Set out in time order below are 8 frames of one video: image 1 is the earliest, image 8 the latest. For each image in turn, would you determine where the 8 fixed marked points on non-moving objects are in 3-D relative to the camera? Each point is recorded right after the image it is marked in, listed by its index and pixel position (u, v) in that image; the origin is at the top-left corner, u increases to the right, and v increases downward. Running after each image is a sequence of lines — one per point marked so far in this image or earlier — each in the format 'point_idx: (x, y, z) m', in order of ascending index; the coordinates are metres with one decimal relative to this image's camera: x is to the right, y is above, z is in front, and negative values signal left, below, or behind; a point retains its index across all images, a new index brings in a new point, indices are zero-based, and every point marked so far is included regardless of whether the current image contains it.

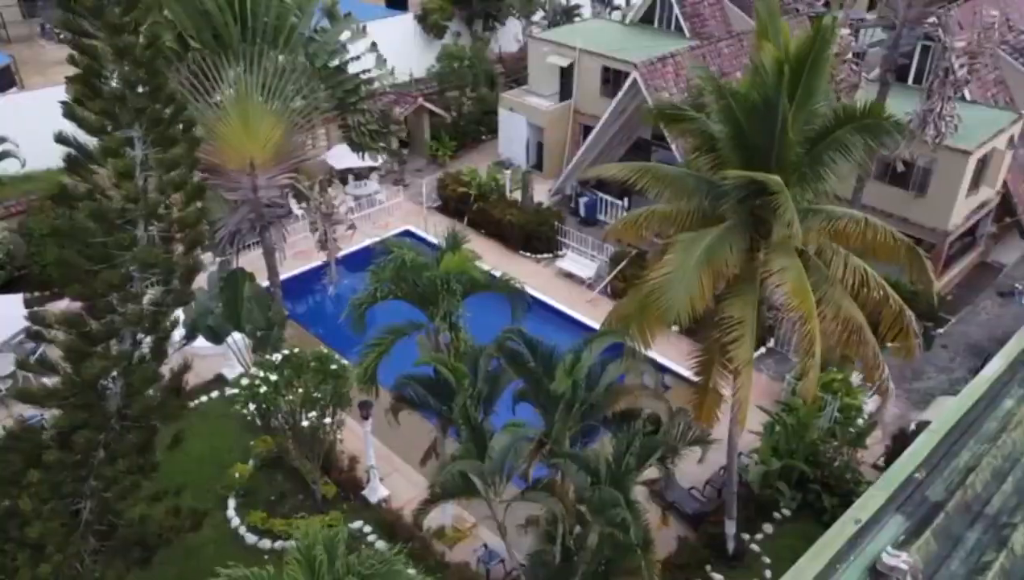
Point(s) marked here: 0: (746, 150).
0: (+2.3, +1.4, +8.5) m
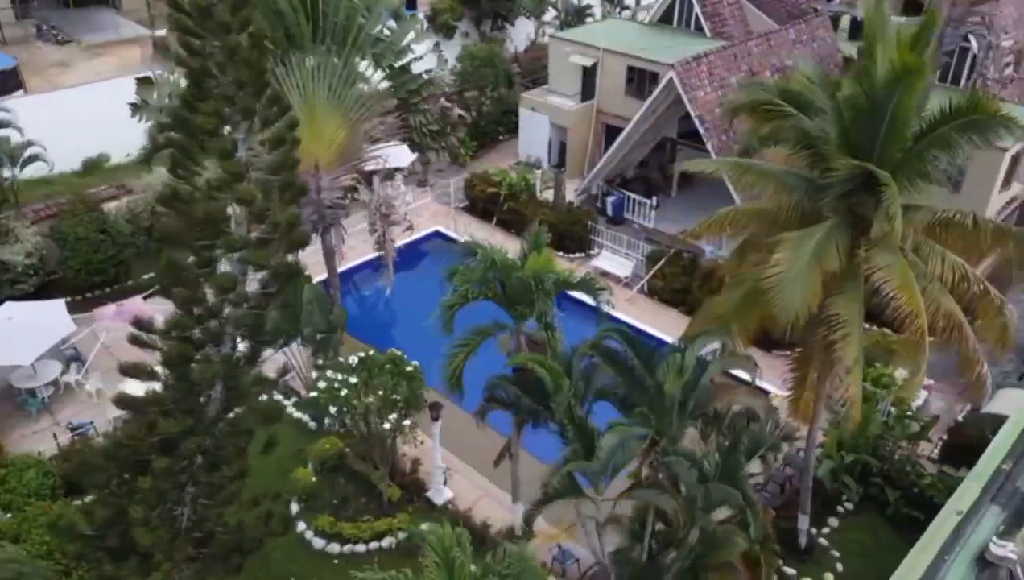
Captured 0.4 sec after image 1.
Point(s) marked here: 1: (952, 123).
0: (+3.4, +1.5, +8.6) m
1: (+4.1, +1.7, +8.1) m
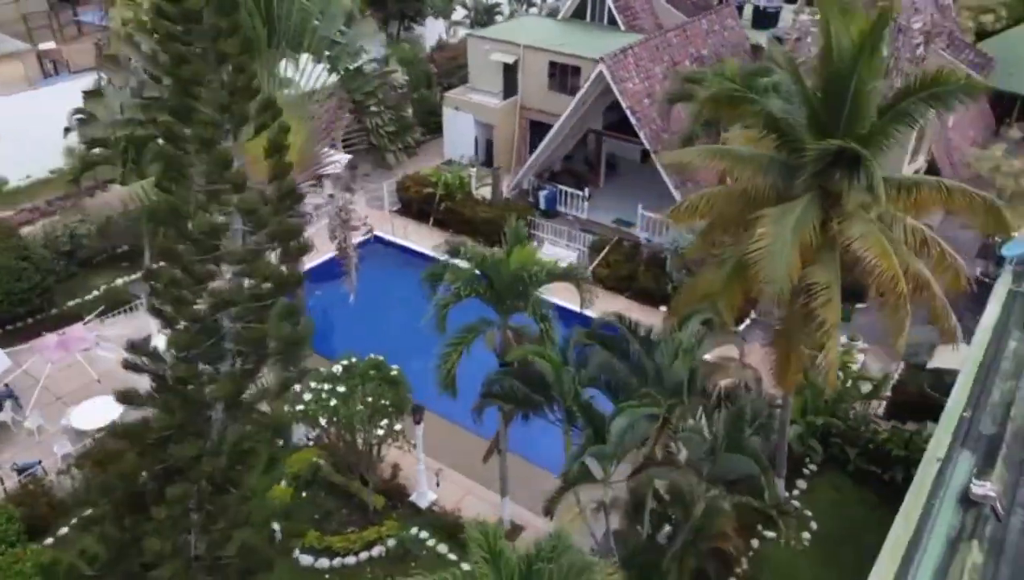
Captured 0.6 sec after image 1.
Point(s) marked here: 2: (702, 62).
0: (+3.3, +1.8, +9.2) m
1: (+4.0, +2.0, +8.7) m
2: (+4.3, +5.2, +19.5) m
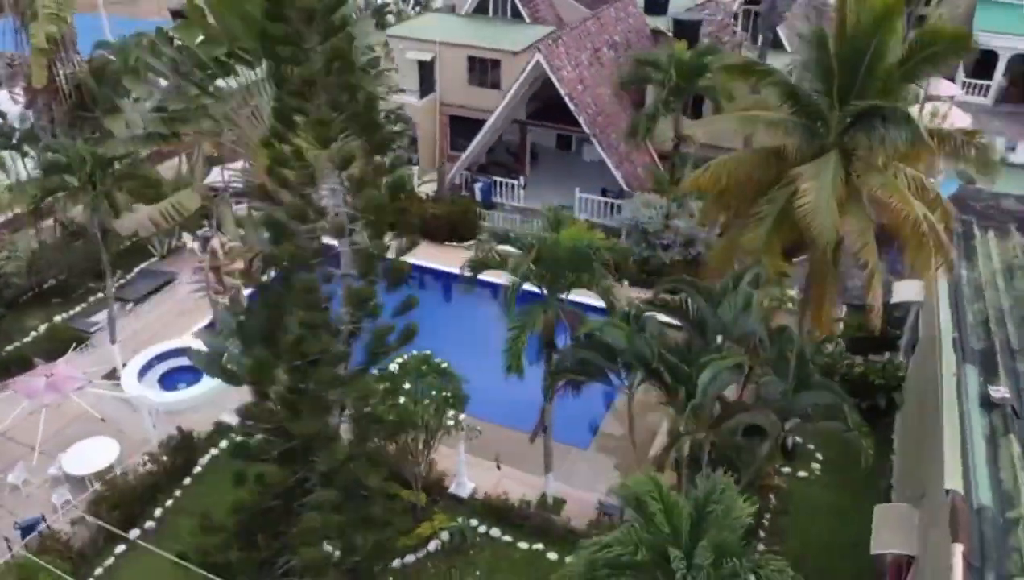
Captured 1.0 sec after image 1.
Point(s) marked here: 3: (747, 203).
0: (+3.9, +2.4, +10.2) m
1: (+4.7, +2.7, +9.9) m
2: (+2.5, +5.9, +20.5) m
3: (+3.1, +1.1, +11.2) m
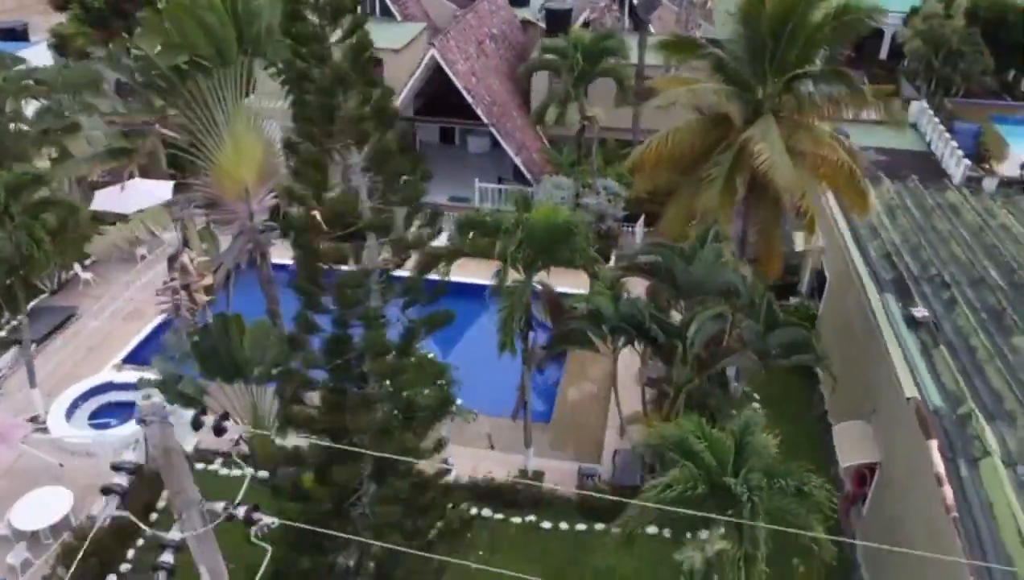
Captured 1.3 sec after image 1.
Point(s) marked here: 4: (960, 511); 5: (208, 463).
0: (+3.4, +3.1, +11.4) m
1: (+4.2, +3.5, +11.2) m
2: (-0.4, +6.2, +21.1) m
3: (+2.5, +1.7, +12.1) m
4: (+4.7, -2.3, +9.0) m
5: (-4.8, -2.8, +13.5) m
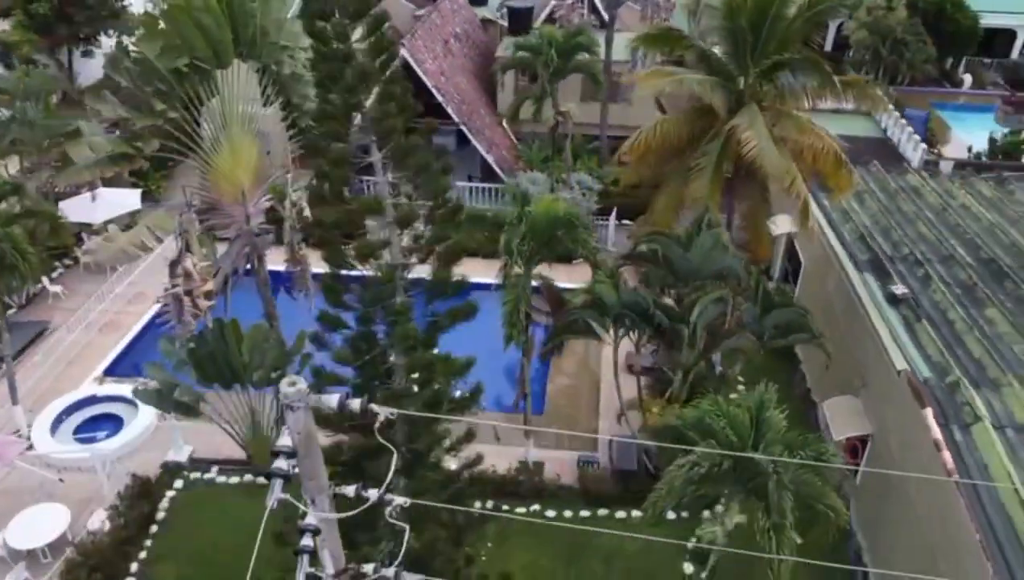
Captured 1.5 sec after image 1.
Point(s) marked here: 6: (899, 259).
0: (+3.3, +3.3, +11.8) m
1: (+4.0, +3.8, +11.7) m
2: (-1.3, +6.3, +21.2) m
3: (+2.4, +1.9, +12.5) m
4: (+5.0, -2.1, +9.5) m
5: (-4.8, -2.9, +13.4) m
6: (+6.3, +0.5, +13.8) m
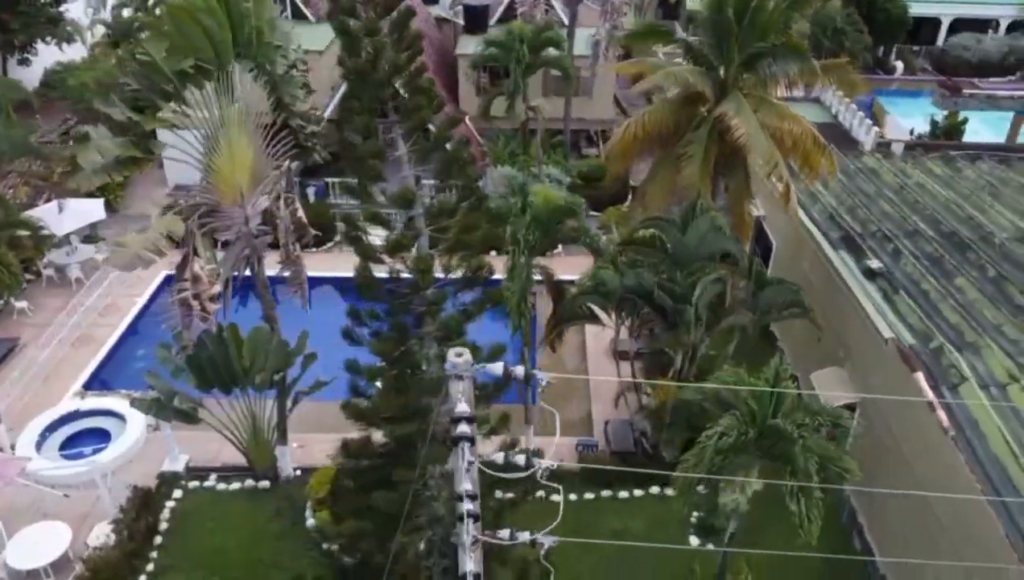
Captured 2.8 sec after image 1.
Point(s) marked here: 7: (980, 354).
0: (+3.1, +3.6, +12.2) m
1: (+3.9, +4.1, +12.2) m
2: (-2.3, +6.3, +21.3) m
3: (+2.3, +2.1, +12.9) m
4: (+5.3, -1.7, +10.1) m
5: (-4.8, -2.9, +13.2) m
6: (+6.1, +0.9, +14.5) m
7: (+6.1, -0.8, +11.1) m
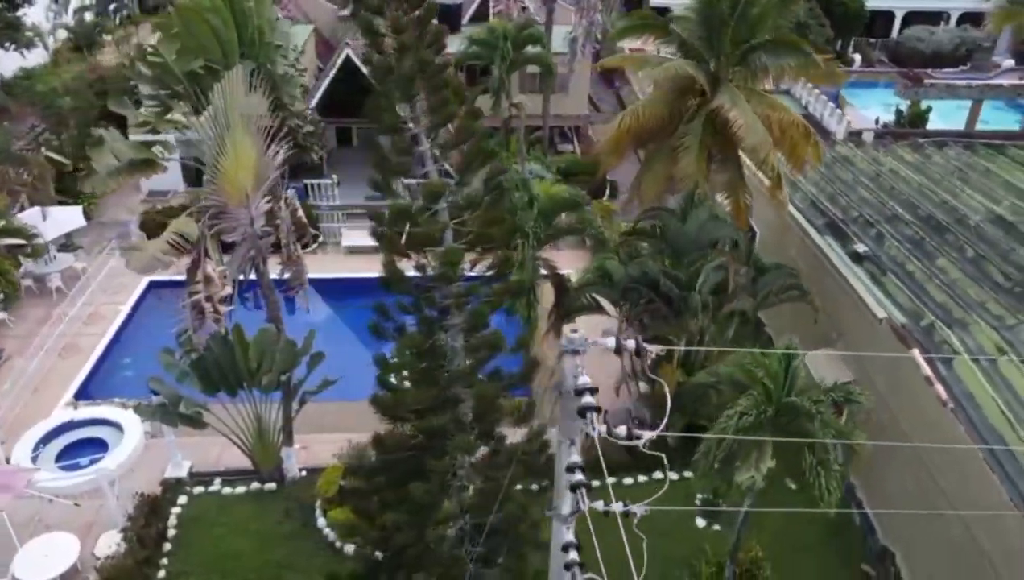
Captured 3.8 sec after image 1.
0: (+3.1, +3.8, +12.6) m
1: (+3.8, +4.3, +12.6) m
2: (-2.9, +6.3, +21.3) m
3: (+2.3, +2.3, +13.2) m
4: (+5.5, -1.4, +10.6) m
5: (-4.7, -3.0, +13.1) m
6: (+6.0, +1.2, +15.0) m
7: (+6.2, -0.5, +11.5) m
